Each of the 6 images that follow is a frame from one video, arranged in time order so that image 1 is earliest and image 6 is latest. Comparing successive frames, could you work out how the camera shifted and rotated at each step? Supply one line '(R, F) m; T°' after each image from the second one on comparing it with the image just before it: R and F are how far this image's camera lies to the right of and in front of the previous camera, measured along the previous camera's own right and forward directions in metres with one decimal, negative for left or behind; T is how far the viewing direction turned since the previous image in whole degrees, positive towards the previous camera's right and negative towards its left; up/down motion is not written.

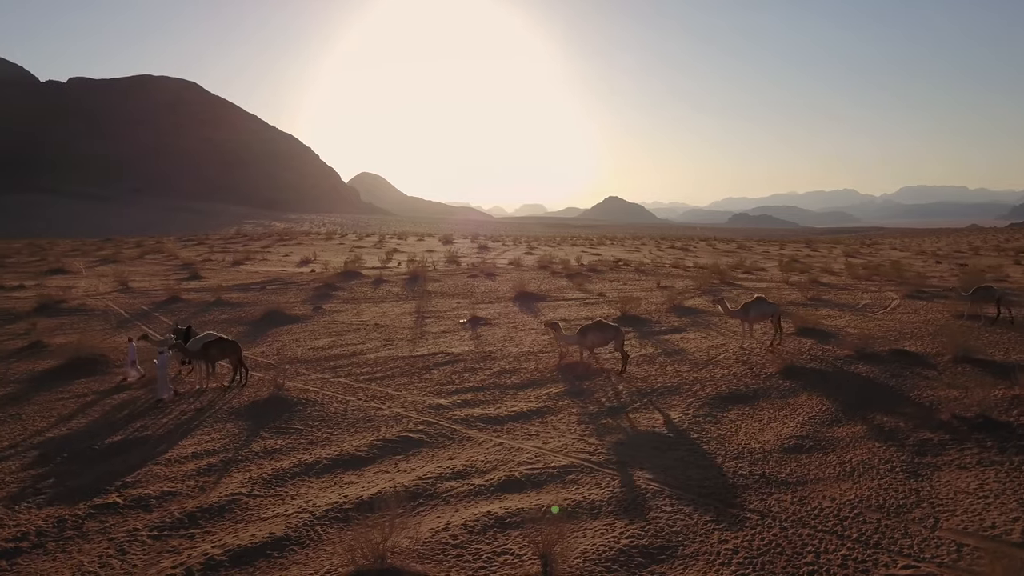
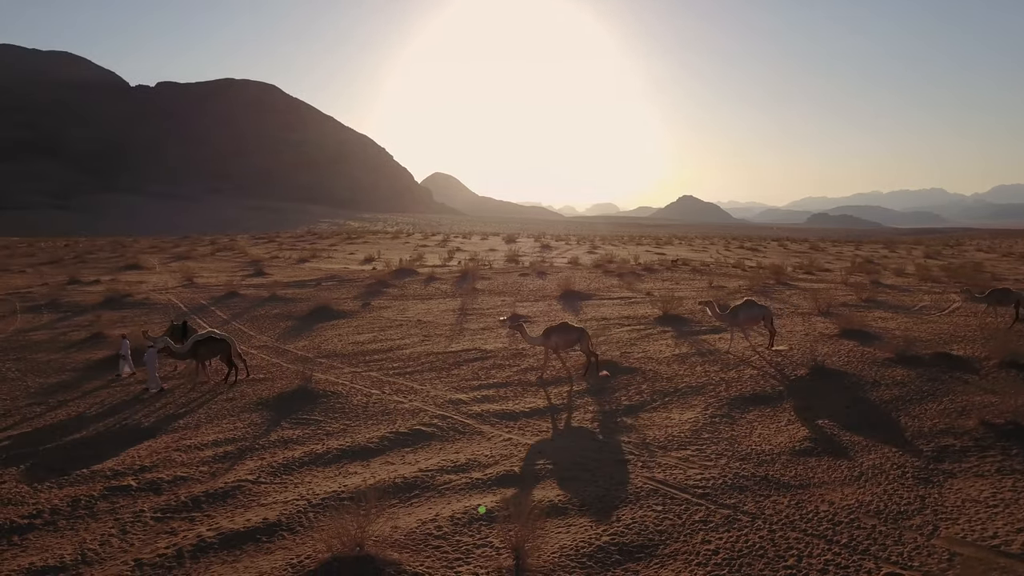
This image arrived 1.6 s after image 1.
(+0.5, 0.0) m; -5°
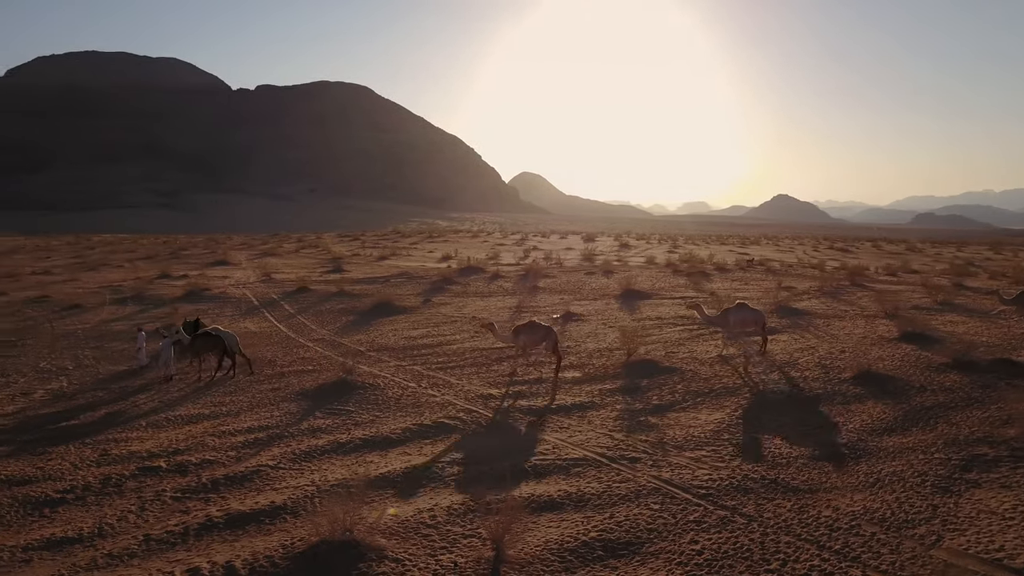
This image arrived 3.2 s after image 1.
(+0.5, 0.0) m; -6°
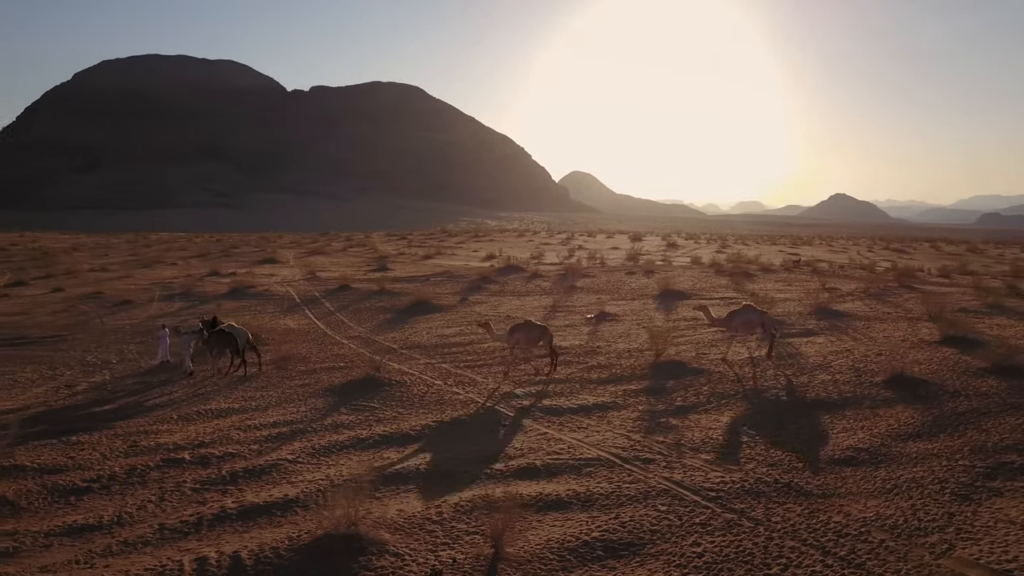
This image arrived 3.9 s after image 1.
(+0.3, 0.0) m; -3°
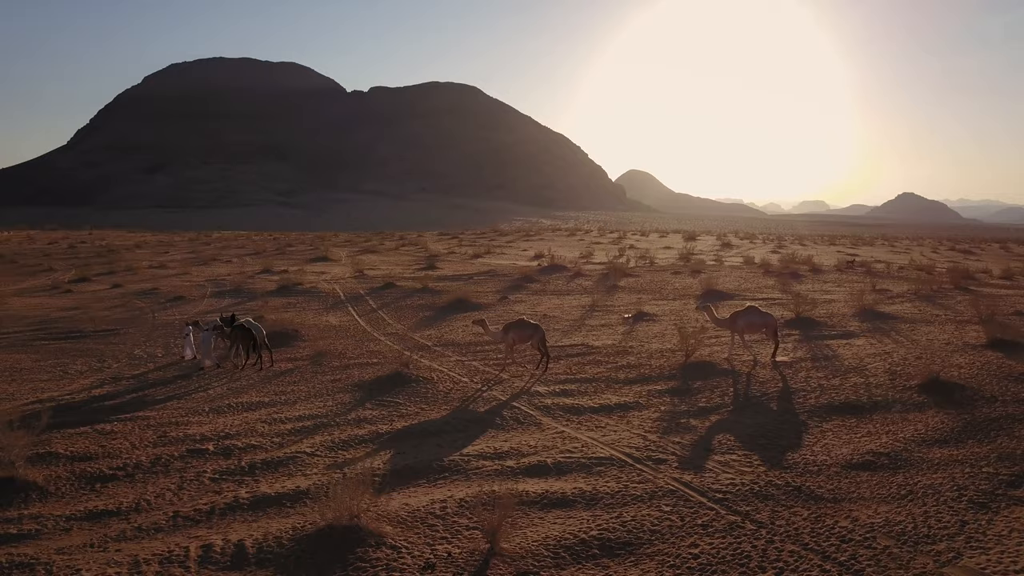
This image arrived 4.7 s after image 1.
(+0.3, 0.0) m; -4°
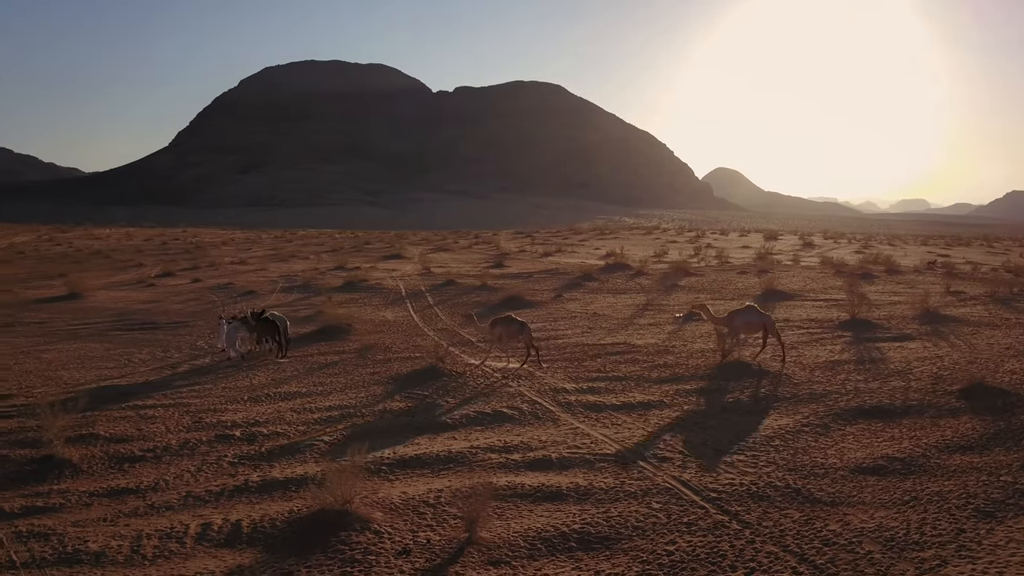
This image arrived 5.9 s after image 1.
(+0.6, -0.1) m; -6°
